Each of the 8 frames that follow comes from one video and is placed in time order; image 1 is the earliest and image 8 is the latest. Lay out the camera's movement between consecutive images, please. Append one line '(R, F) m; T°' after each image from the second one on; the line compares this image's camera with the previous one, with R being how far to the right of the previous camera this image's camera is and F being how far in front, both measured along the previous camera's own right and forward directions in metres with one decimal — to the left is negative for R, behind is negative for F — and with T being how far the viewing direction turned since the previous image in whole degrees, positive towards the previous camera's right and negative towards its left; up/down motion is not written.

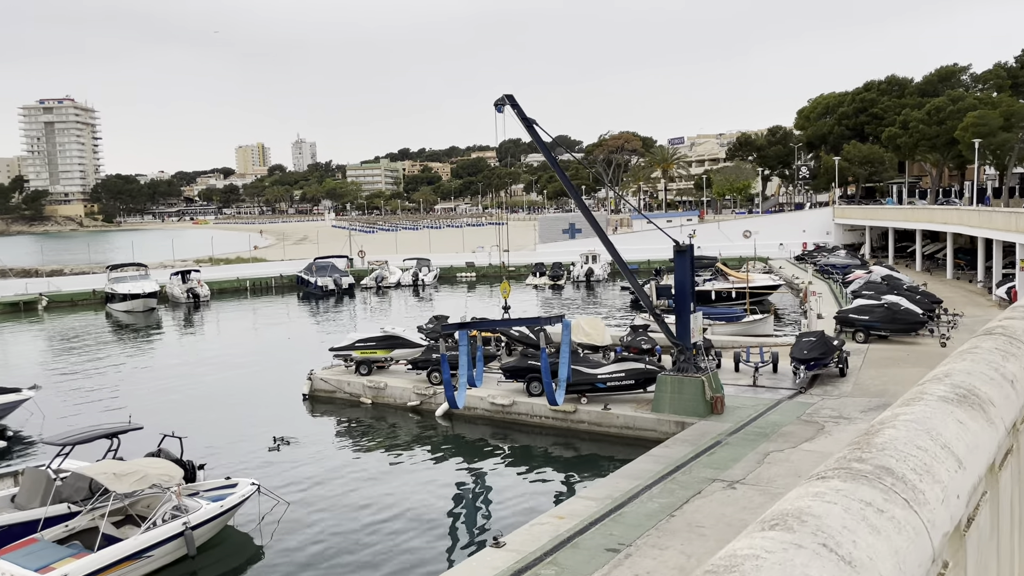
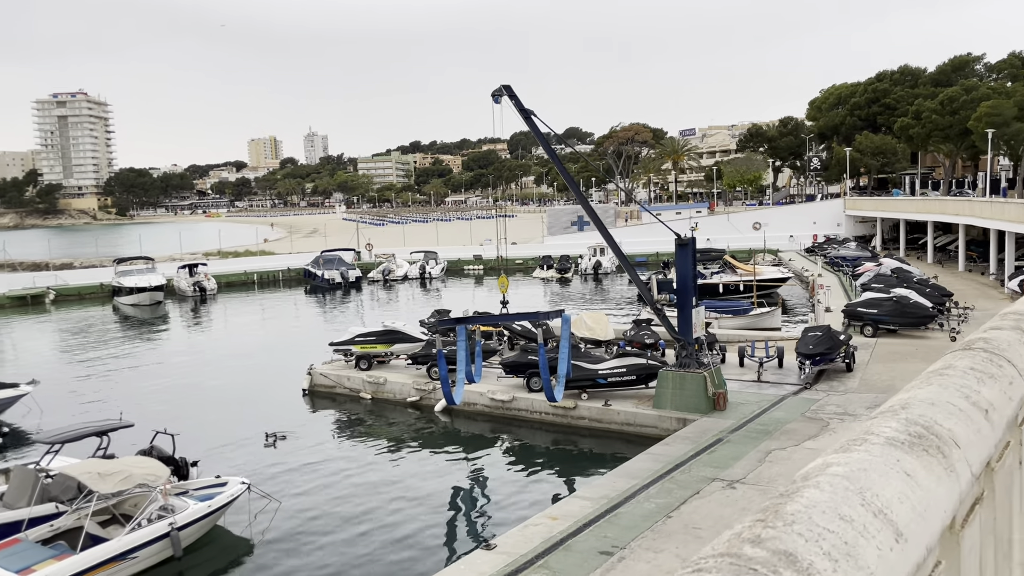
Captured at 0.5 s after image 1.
(+0.3, +0.3) m; -1°
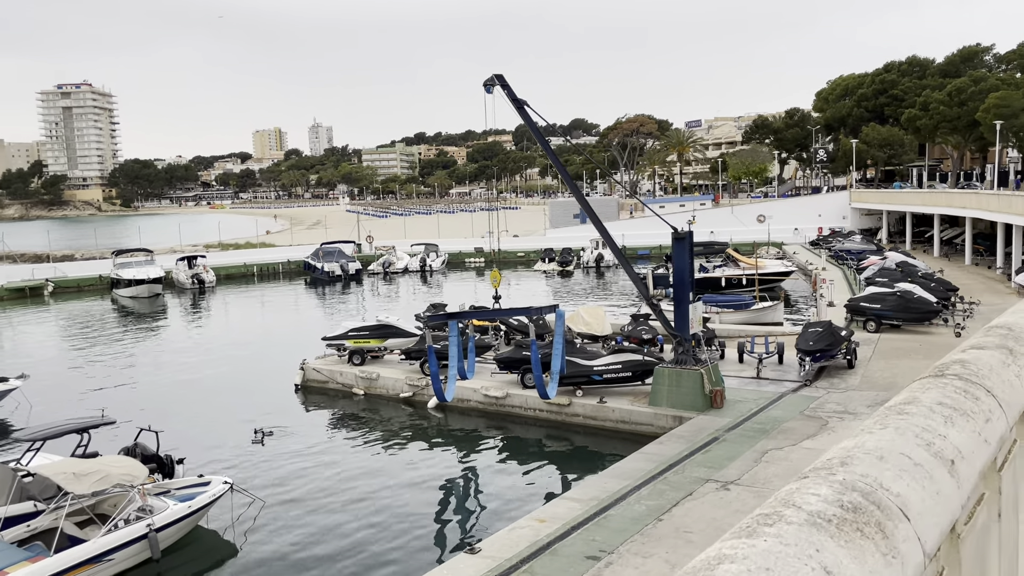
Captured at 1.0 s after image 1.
(+0.3, +0.4) m; 0°
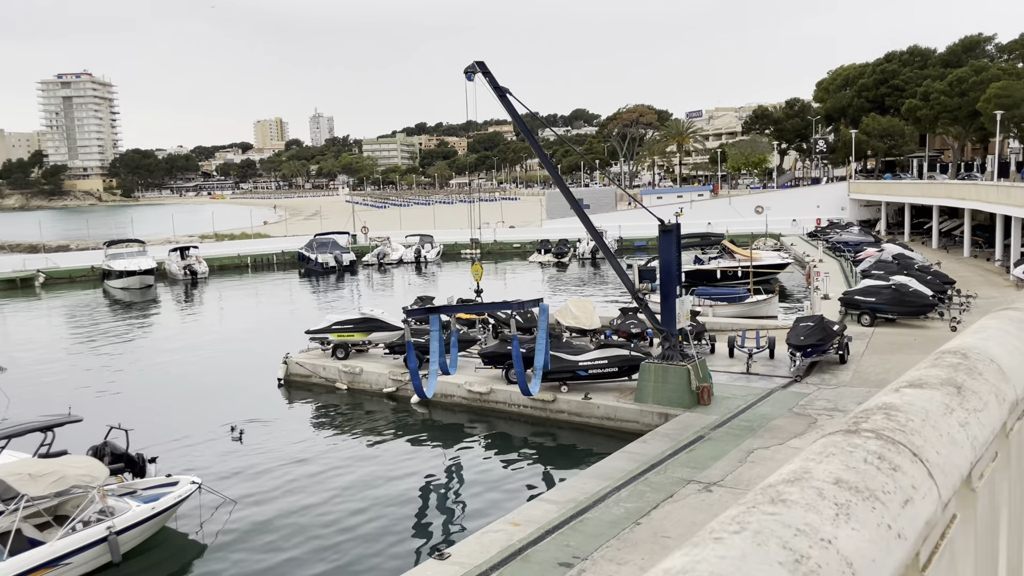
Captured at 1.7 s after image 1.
(+0.4, +0.4) m; 0°
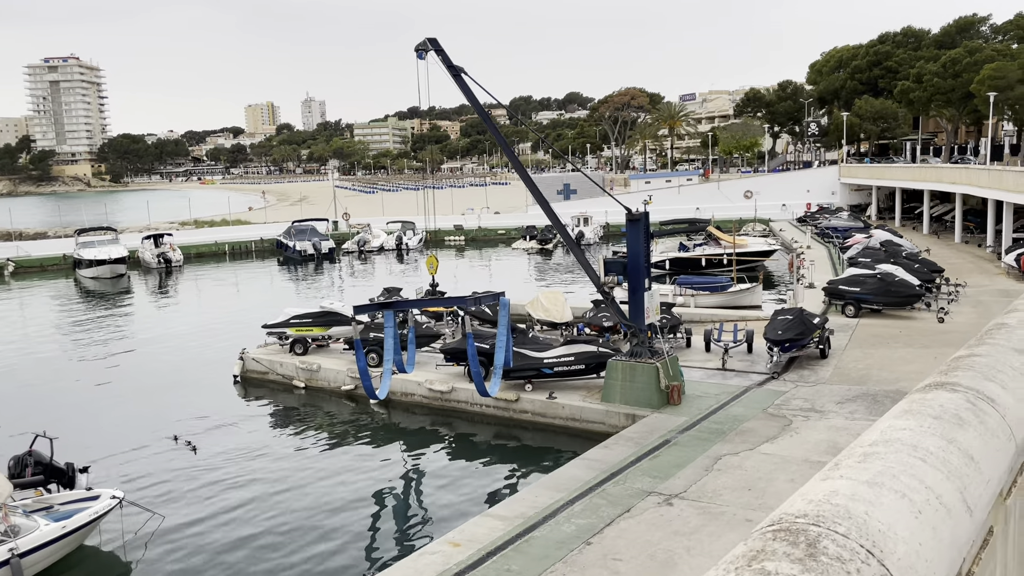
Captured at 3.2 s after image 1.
(+0.7, +1.0) m; 0°
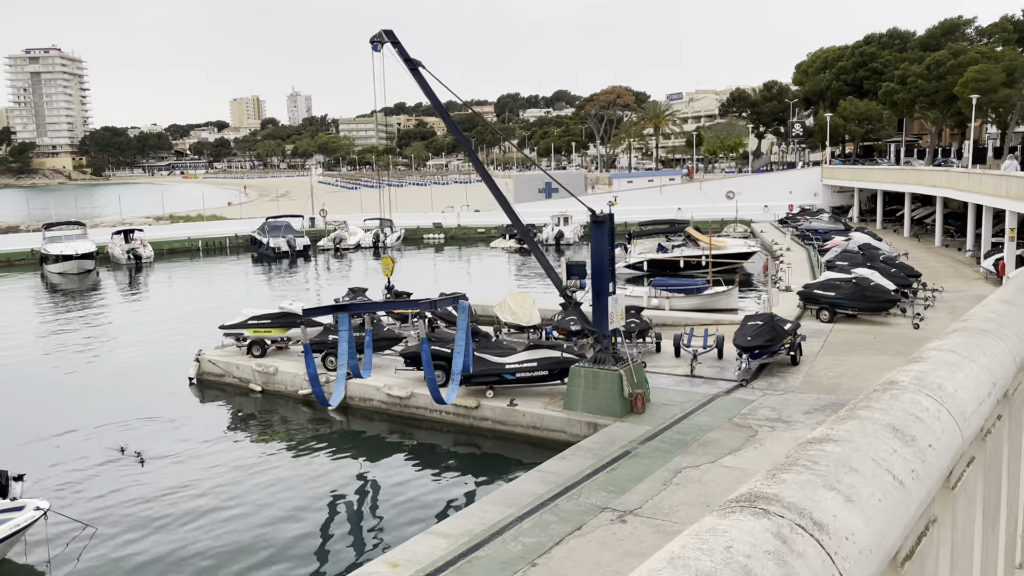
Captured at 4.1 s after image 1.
(+0.5, +0.6) m; +1°
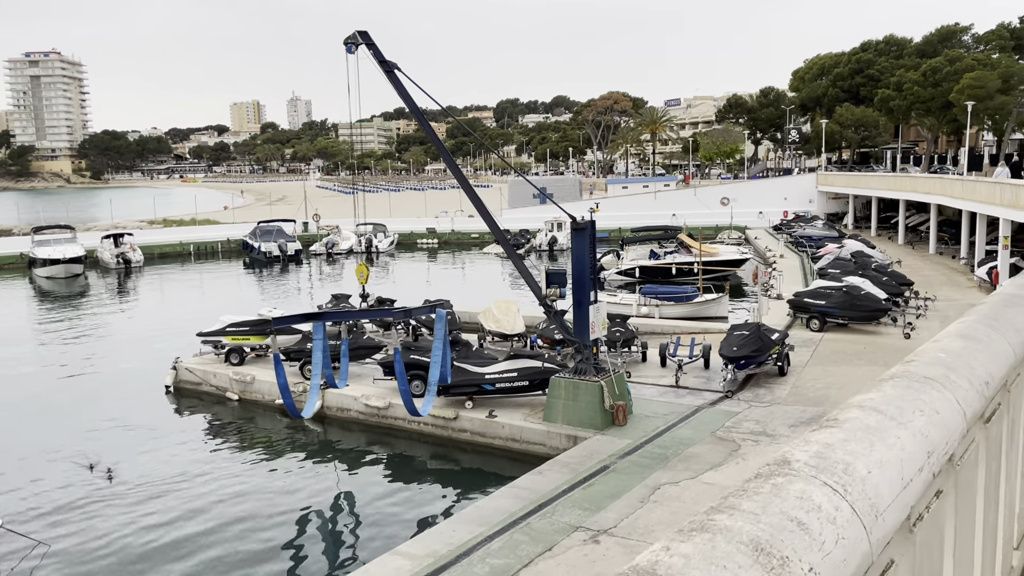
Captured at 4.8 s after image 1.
(+0.3, +0.4) m; 0°
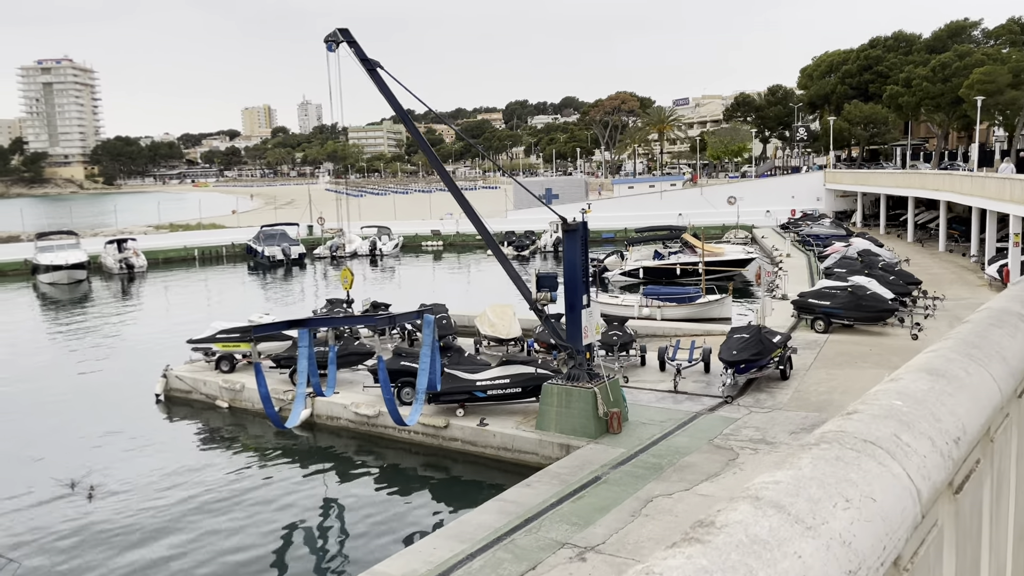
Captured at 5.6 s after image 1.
(+0.3, +0.4) m; -1°
